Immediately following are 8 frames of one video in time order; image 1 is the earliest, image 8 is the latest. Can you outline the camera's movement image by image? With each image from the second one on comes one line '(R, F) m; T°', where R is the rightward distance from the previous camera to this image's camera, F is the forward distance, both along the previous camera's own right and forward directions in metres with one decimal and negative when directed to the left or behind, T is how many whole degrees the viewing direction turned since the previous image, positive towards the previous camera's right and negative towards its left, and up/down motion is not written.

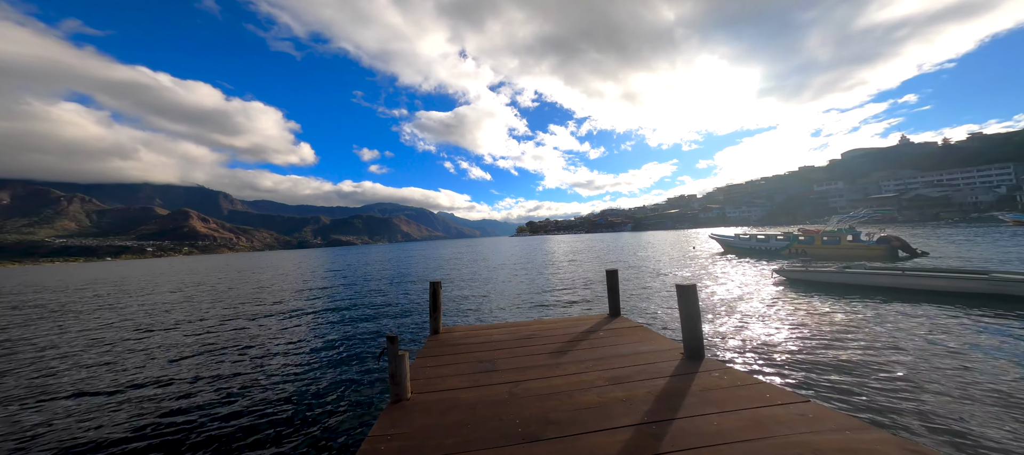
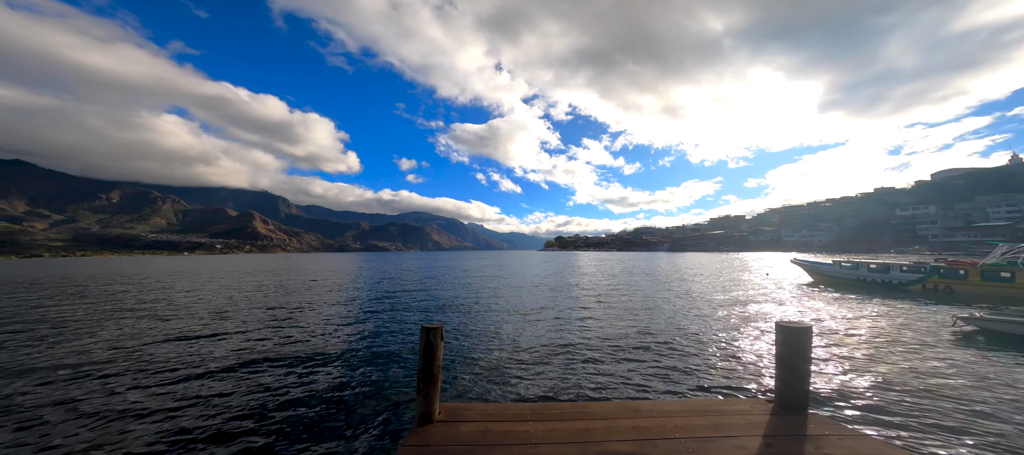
(+1.6, +2.3) m; -6°
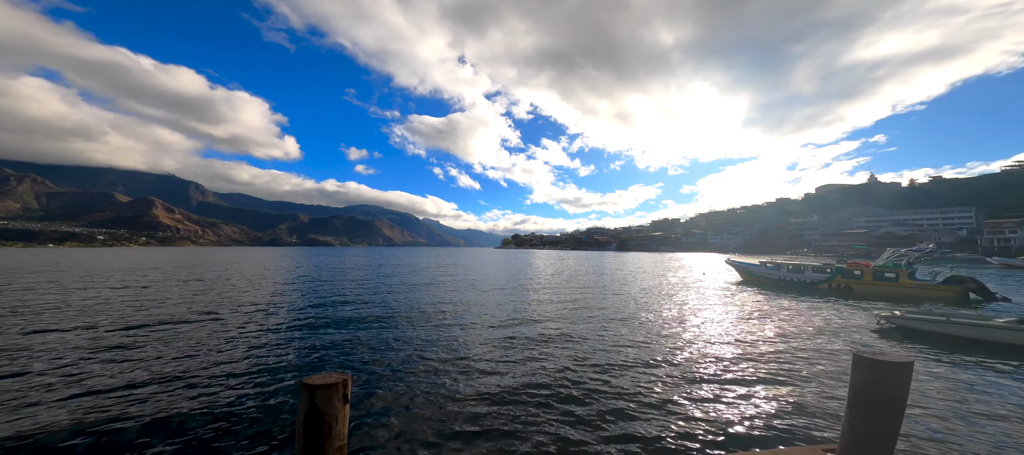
(-3.0, -1.0) m; +10°
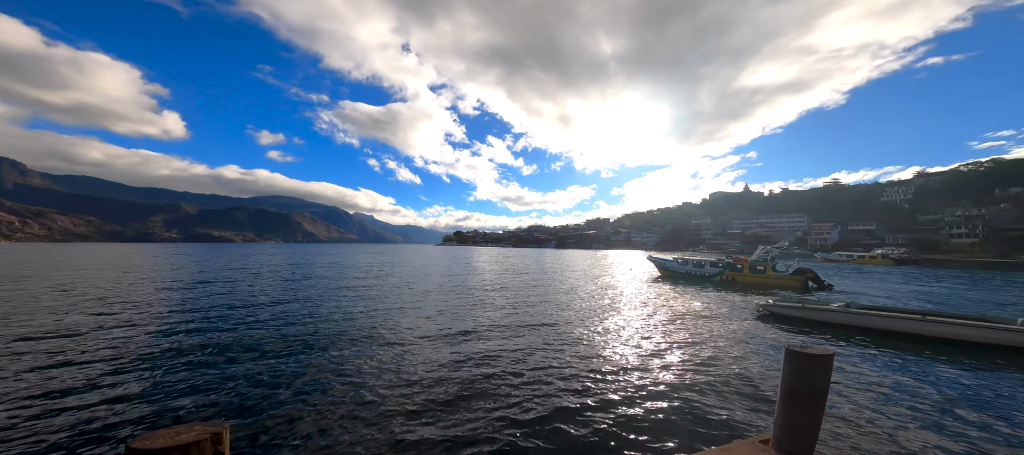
(-3.8, +0.4) m; +13°
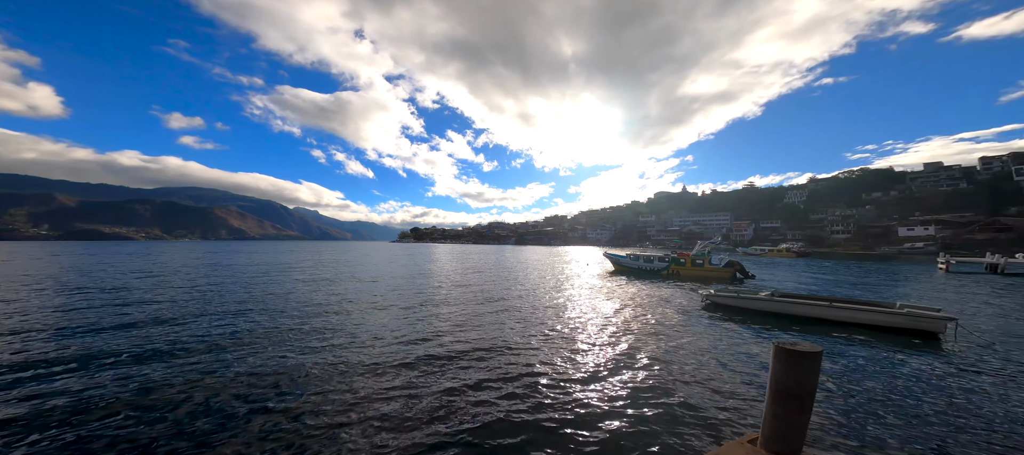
(-2.0, +0.9) m; +9°
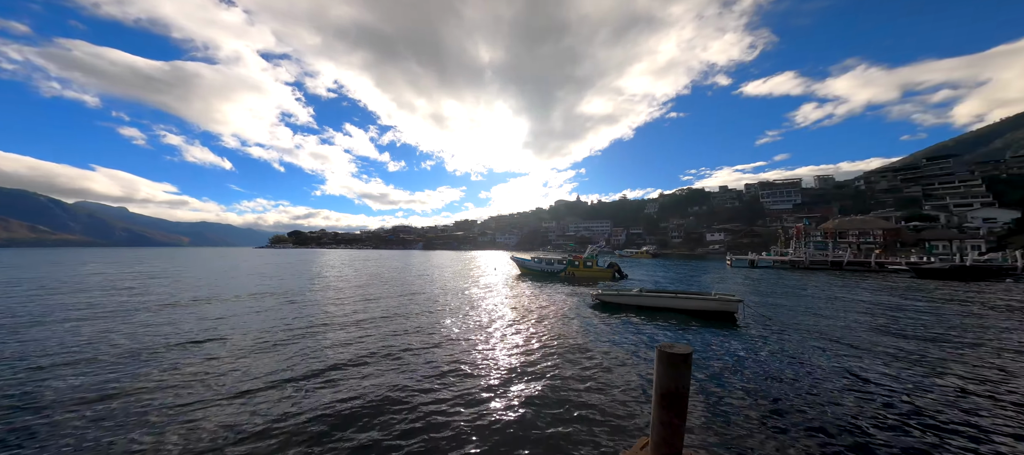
(-2.1, +1.5) m; +17°
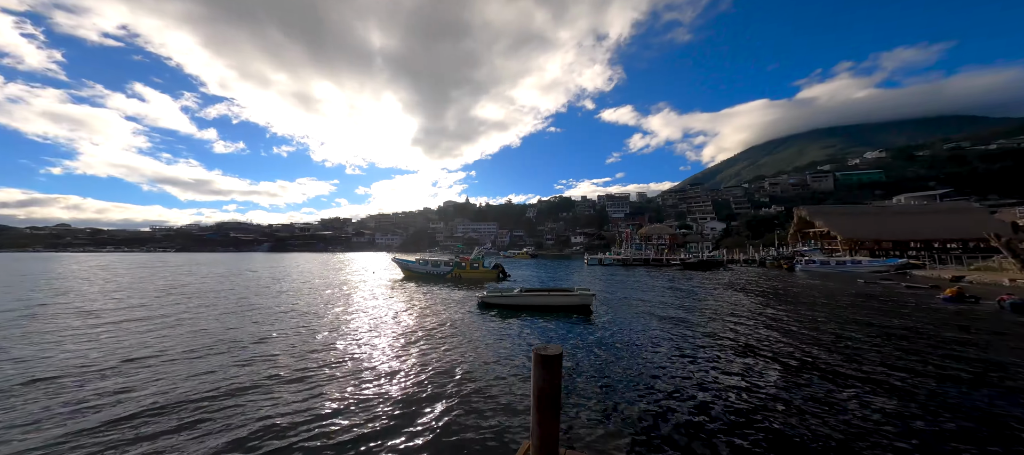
(-0.2, +1.2) m; +19°
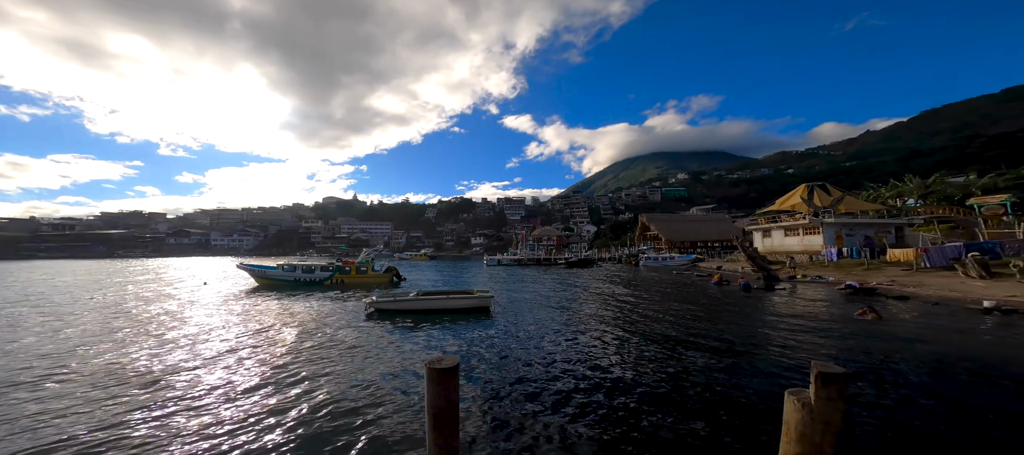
(-0.9, +1.1) m; +17°
